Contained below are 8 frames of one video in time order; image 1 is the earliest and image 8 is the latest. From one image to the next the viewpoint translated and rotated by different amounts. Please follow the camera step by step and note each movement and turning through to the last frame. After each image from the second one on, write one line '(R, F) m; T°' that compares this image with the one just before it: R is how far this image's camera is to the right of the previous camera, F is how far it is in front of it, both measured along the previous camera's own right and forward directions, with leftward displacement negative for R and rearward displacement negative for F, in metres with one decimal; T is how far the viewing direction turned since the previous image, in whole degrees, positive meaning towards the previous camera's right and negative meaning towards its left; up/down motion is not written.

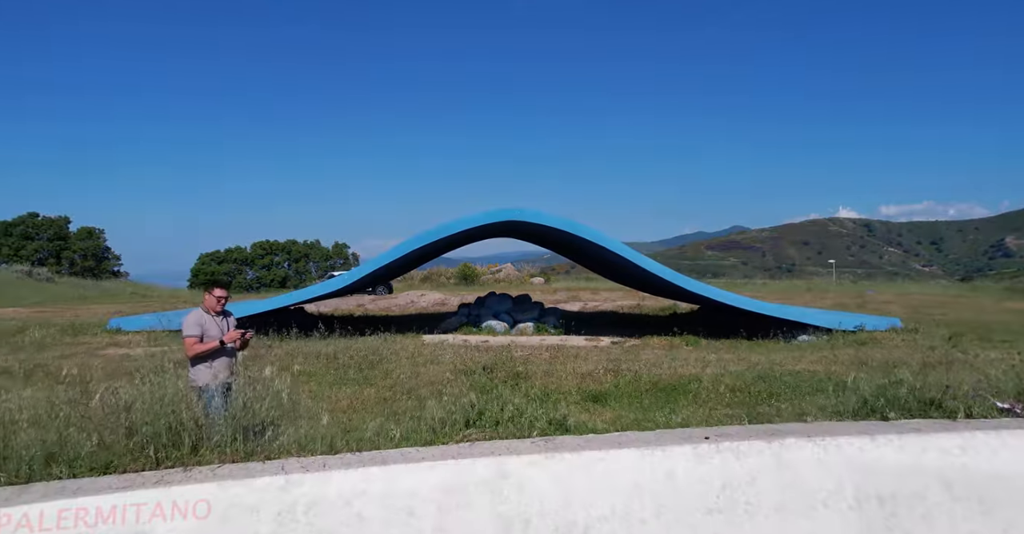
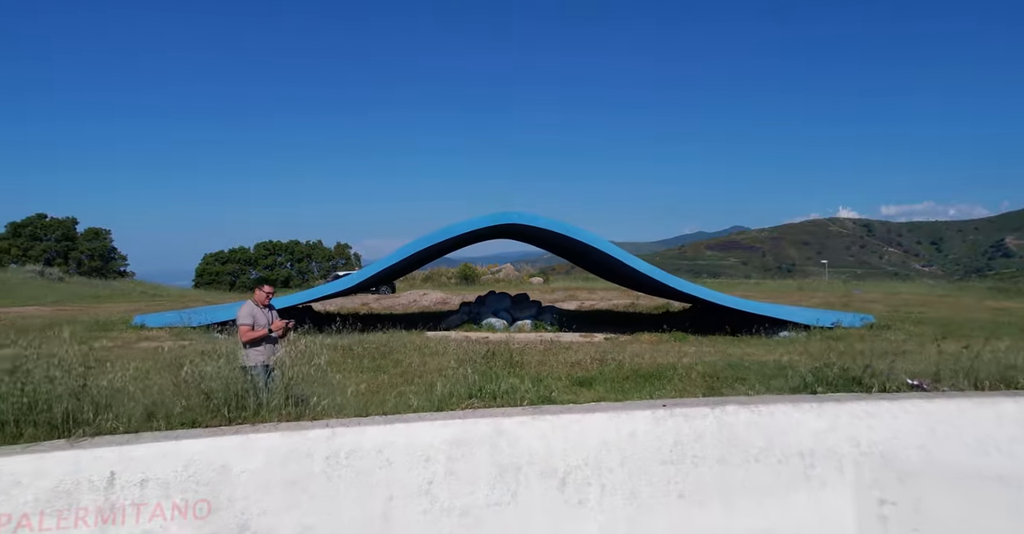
(0.0, -0.6) m; 0°
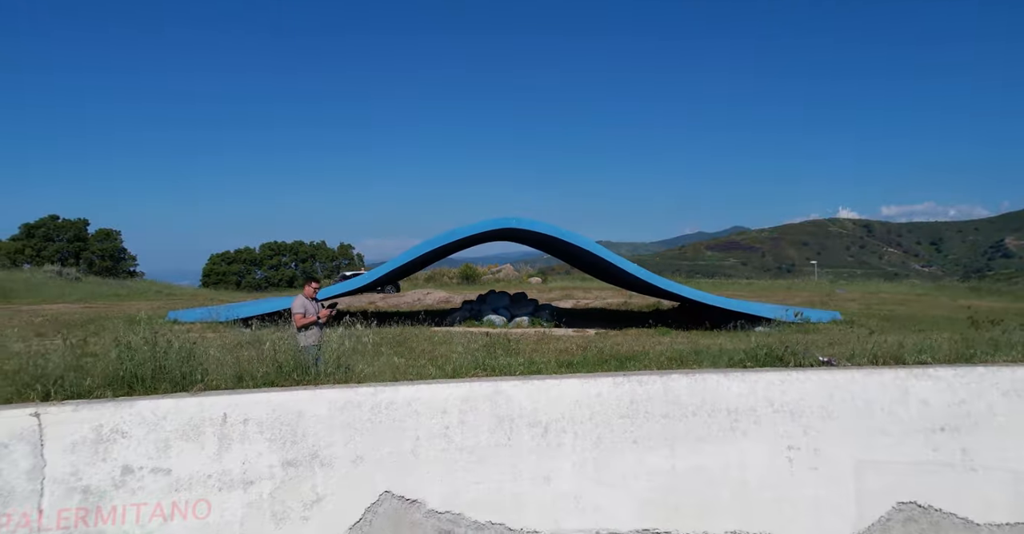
(0.0, -0.9) m; 0°
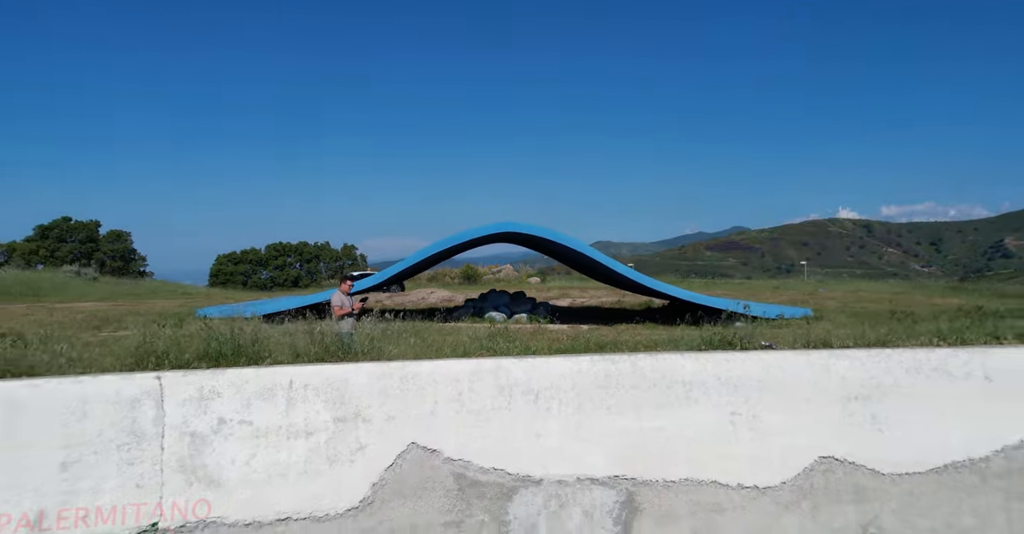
(0.0, -0.9) m; 0°
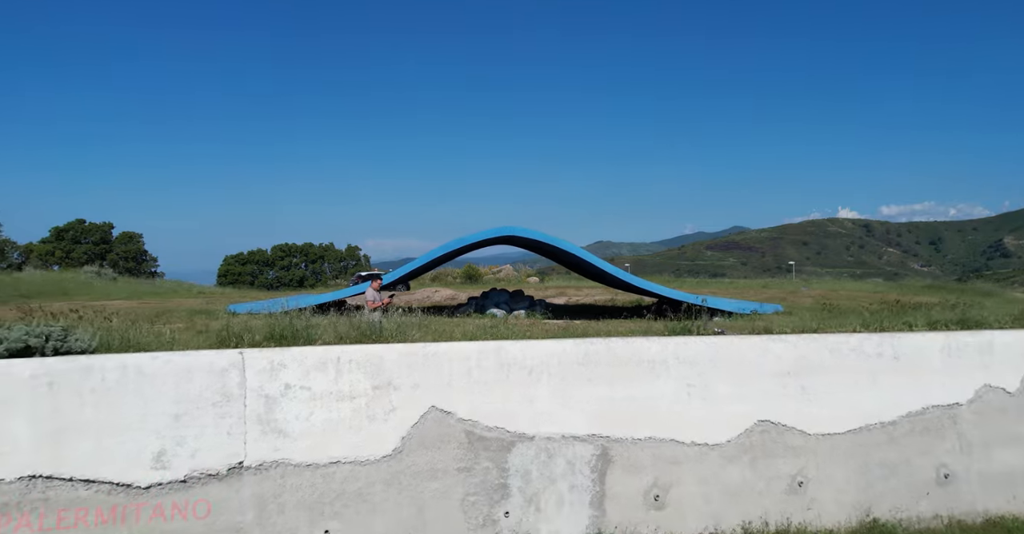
(0.0, -1.1) m; 0°
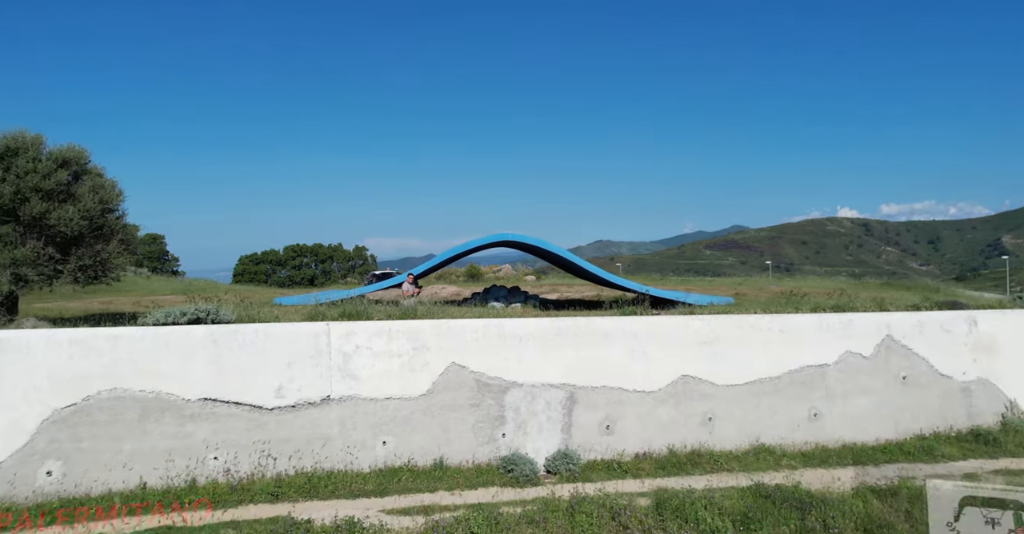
(+0.1, -2.4) m; 0°
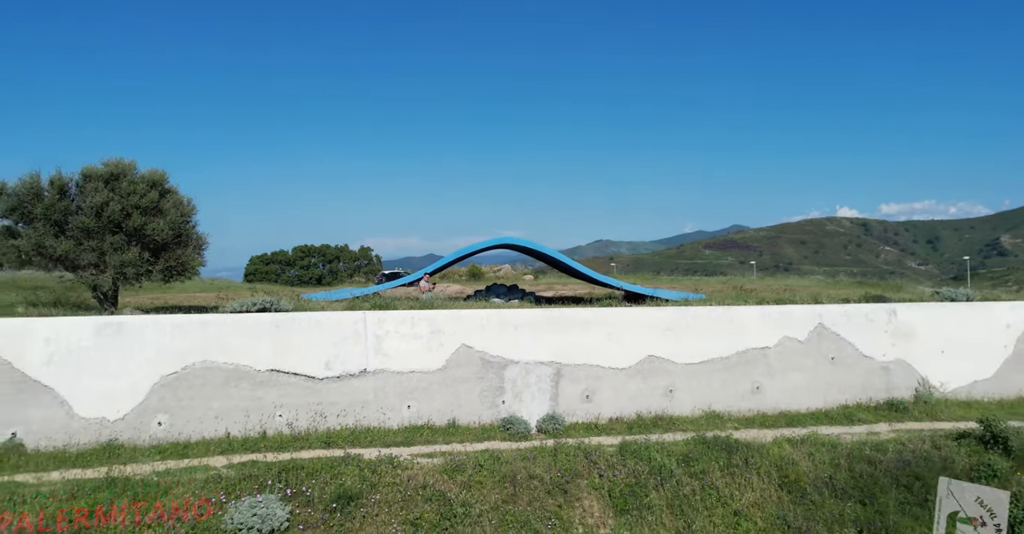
(0.0, -1.9) m; 0°
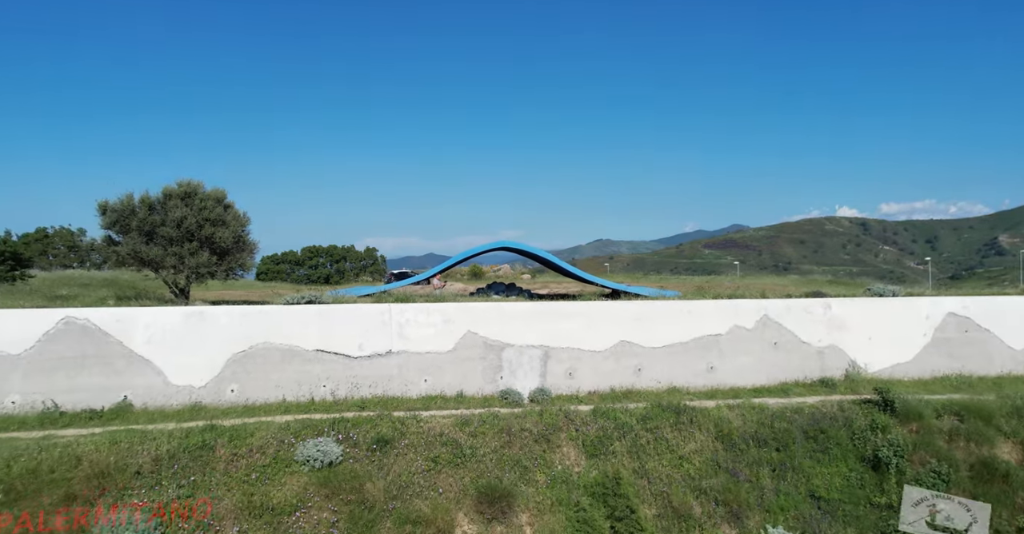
(+0.1, -2.2) m; 0°
